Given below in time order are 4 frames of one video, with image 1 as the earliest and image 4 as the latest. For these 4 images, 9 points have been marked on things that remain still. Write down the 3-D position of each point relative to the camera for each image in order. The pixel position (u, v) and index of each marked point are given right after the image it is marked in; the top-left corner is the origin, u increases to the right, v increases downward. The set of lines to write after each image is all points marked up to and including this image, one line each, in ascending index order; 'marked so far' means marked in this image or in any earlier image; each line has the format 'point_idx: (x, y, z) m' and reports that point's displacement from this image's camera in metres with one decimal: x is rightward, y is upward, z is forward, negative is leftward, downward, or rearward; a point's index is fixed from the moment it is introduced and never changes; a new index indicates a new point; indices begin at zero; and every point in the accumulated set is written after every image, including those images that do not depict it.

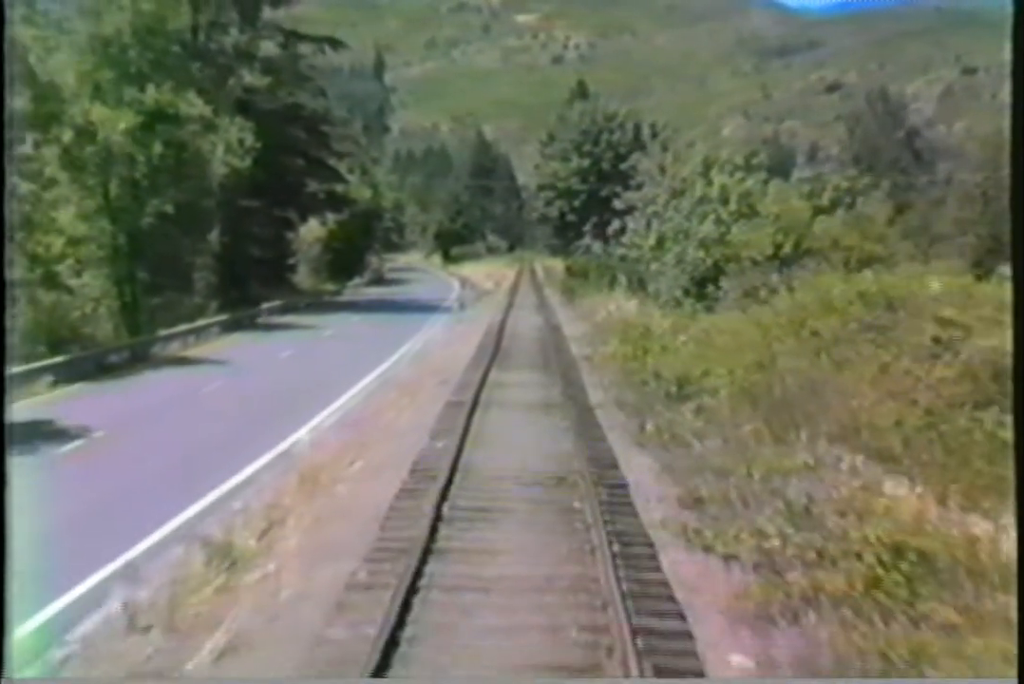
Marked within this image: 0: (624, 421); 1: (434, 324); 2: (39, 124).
0: (+0.2, -0.1, +3.6) m
1: (-0.2, 0.0, +3.7) m
2: (-0.9, +0.4, +3.5) m
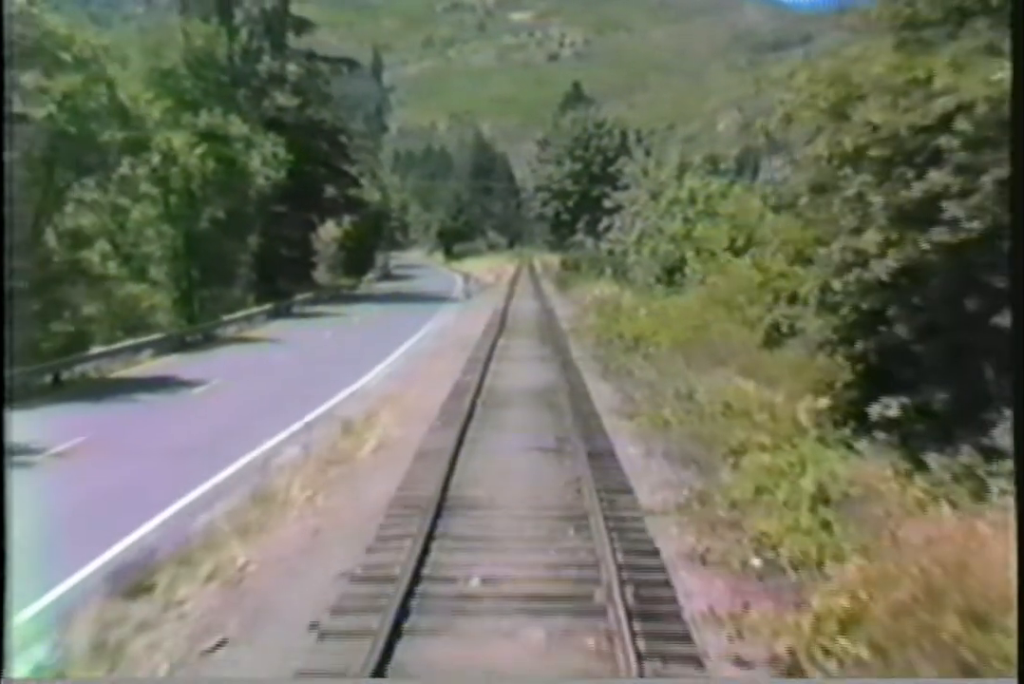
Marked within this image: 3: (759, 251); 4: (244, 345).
0: (+0.2, -0.1, +4.3) m
1: (-0.2, +0.1, +4.4) m
2: (-0.9, +0.4, +4.2) m
3: (+0.6, +0.2, +4.2) m
4: (-0.6, 0.0, +4.3) m
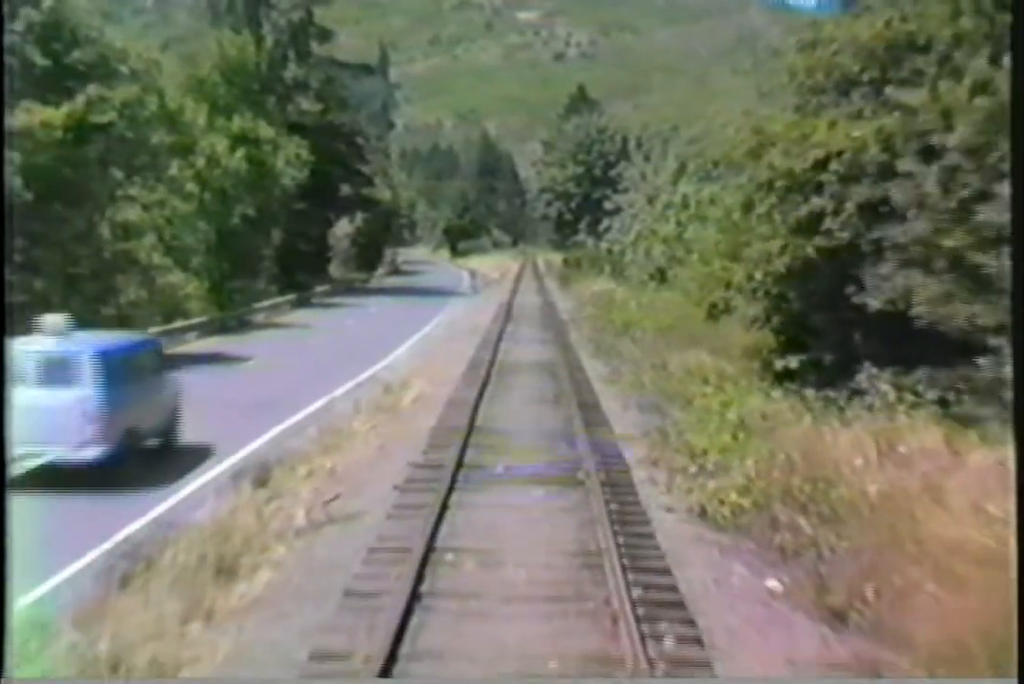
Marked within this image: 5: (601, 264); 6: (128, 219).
0: (+0.2, -0.1, +4.8) m
1: (-0.1, +0.1, +4.9) m
2: (-0.8, +0.5, +4.7) m
3: (+0.6, +0.2, +4.7) m
4: (-0.6, 0.0, +4.7) m
5: (+0.2, +0.2, +4.9) m
6: (-1.0, +0.3, +4.6) m
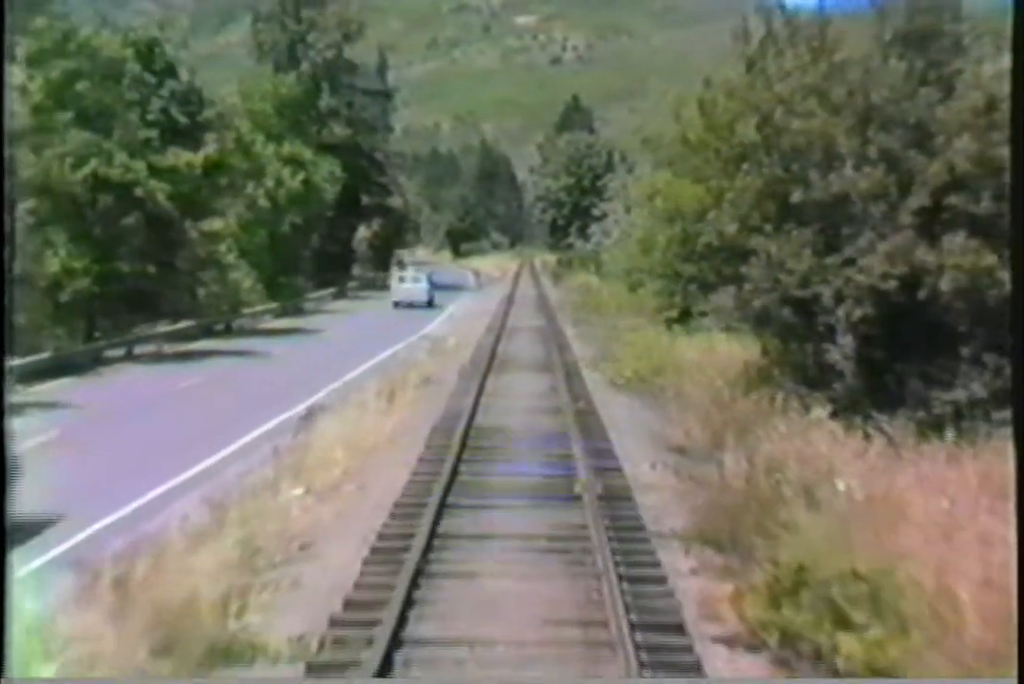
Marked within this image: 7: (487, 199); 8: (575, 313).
0: (+0.2, 0.0, +6.0) m
1: (-0.1, +0.2, +6.1) m
2: (-0.8, +0.5, +5.9) m
3: (+0.6, +0.3, +5.9) m
4: (-0.6, +0.1, +6.0) m
5: (+0.2, +0.3, +6.1) m
6: (-0.9, +0.4, +5.8) m
7: (-0.1, +0.4, +6.1) m
8: (+0.2, +0.1, +6.0) m
